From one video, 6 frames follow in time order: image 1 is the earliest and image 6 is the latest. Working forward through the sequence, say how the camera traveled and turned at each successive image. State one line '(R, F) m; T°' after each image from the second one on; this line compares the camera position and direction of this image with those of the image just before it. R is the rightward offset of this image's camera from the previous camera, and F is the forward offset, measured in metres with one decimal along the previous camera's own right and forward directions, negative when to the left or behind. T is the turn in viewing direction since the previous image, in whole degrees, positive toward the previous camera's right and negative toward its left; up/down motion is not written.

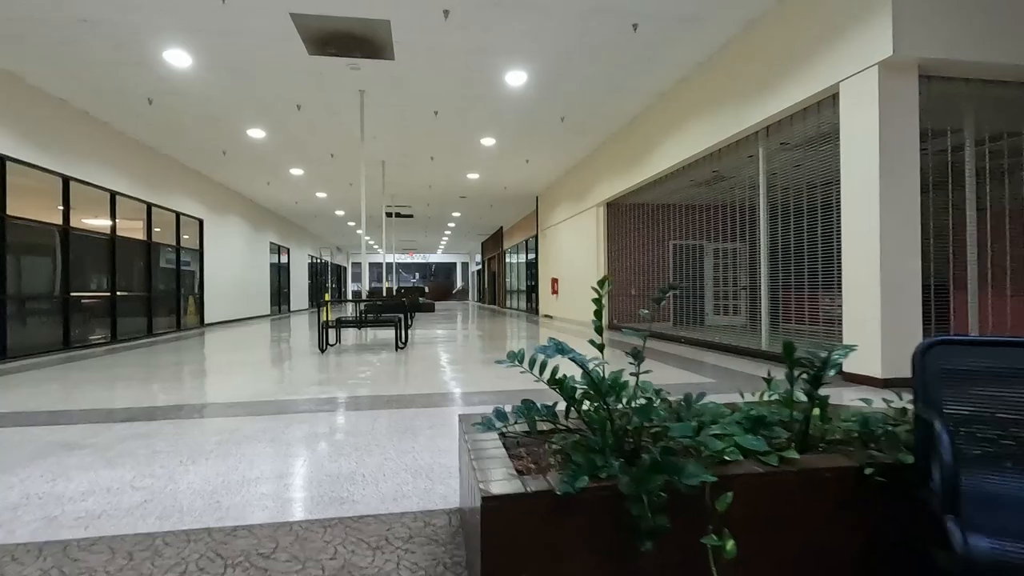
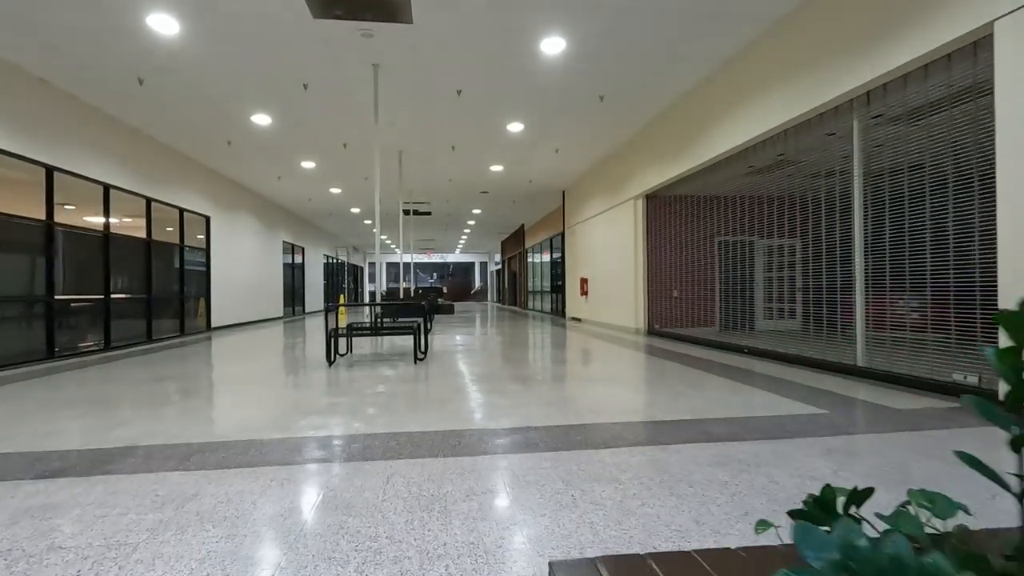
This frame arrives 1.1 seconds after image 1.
(-0.2, +0.7) m; -2°
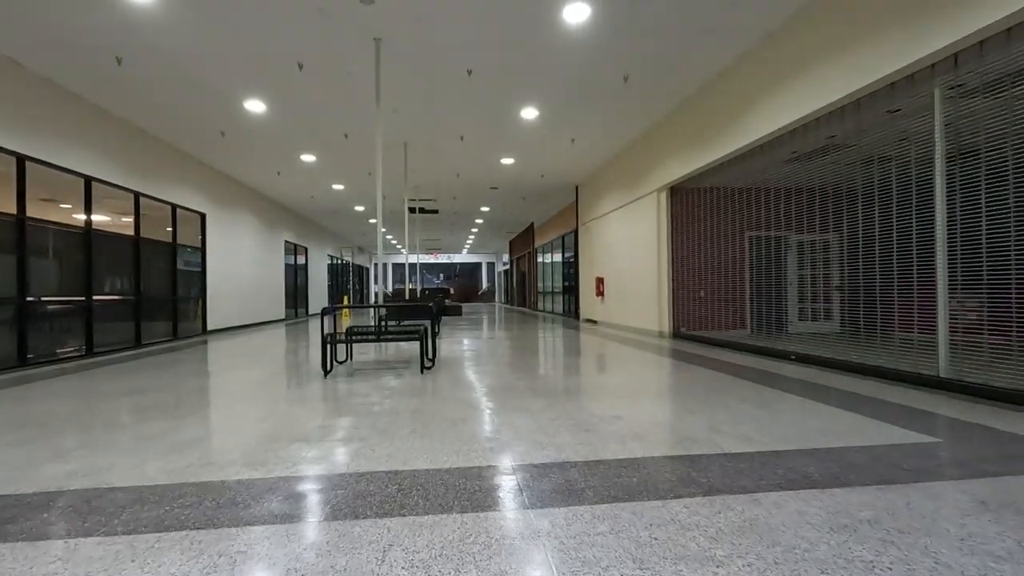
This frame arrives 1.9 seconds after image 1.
(-0.1, +0.5) m; -1°
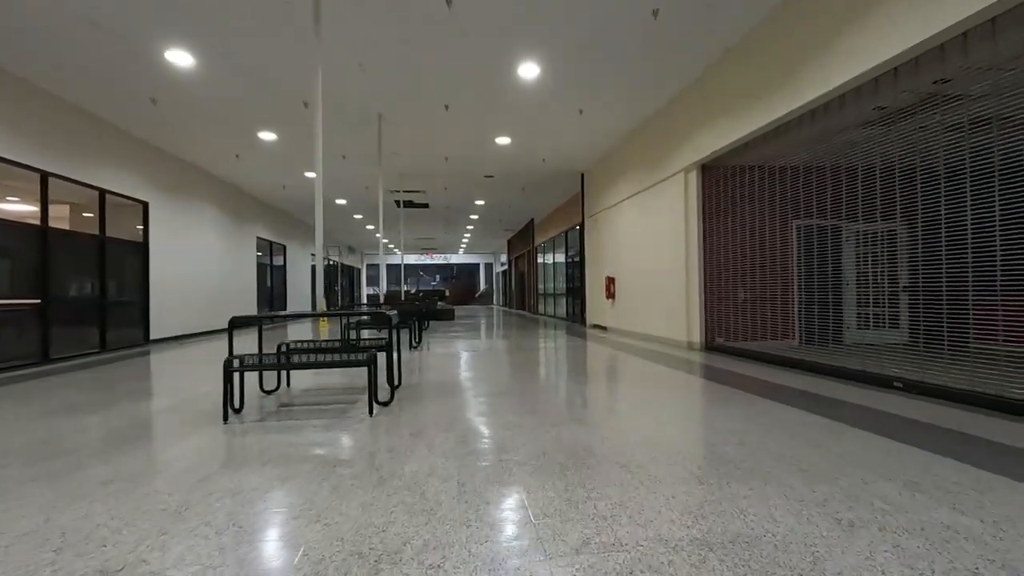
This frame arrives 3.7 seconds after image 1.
(0.0, +1.3) m; 0°
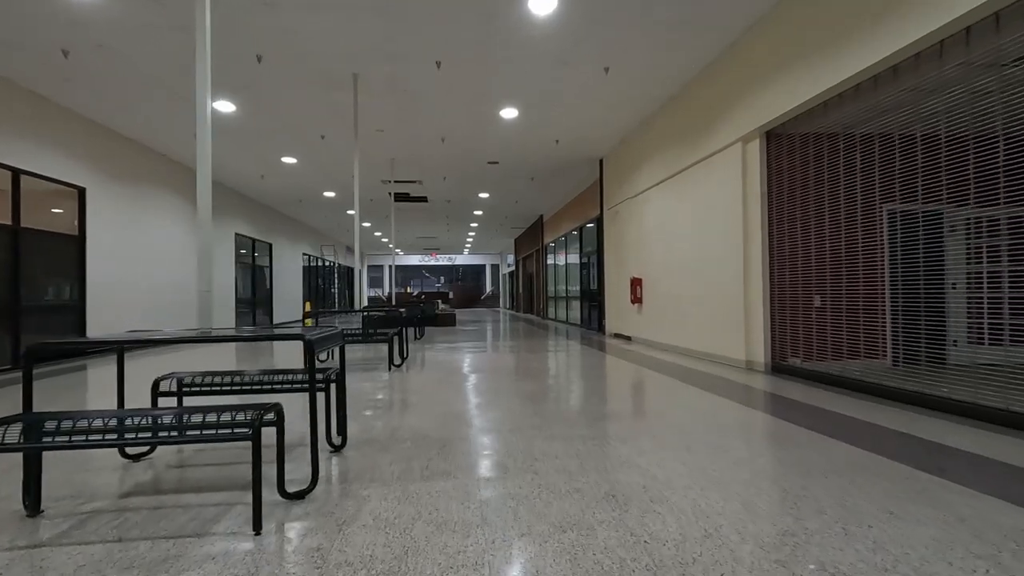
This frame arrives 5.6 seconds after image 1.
(0.0, +1.3) m; -1°
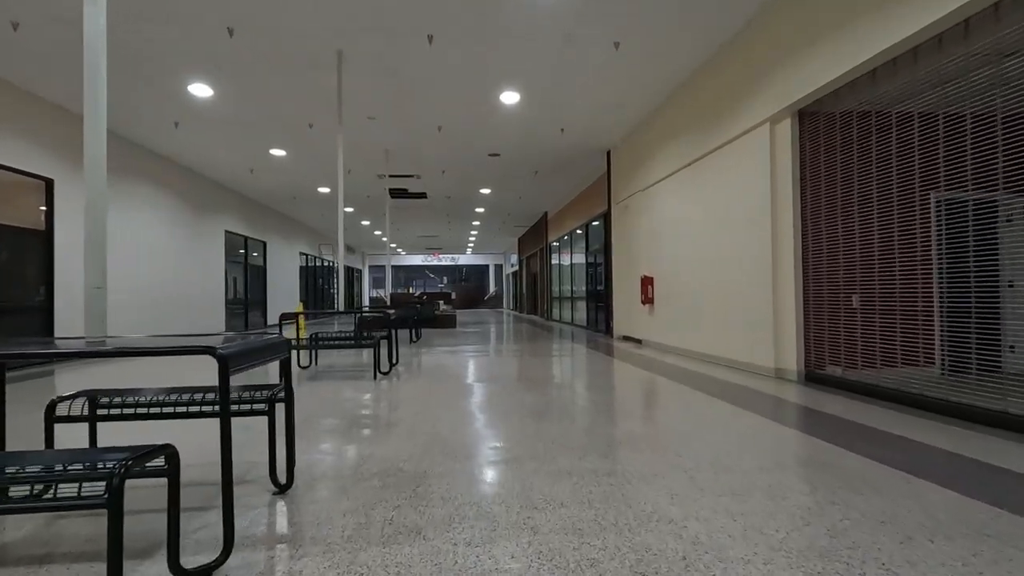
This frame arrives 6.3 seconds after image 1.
(0.0, +0.5) m; 0°
